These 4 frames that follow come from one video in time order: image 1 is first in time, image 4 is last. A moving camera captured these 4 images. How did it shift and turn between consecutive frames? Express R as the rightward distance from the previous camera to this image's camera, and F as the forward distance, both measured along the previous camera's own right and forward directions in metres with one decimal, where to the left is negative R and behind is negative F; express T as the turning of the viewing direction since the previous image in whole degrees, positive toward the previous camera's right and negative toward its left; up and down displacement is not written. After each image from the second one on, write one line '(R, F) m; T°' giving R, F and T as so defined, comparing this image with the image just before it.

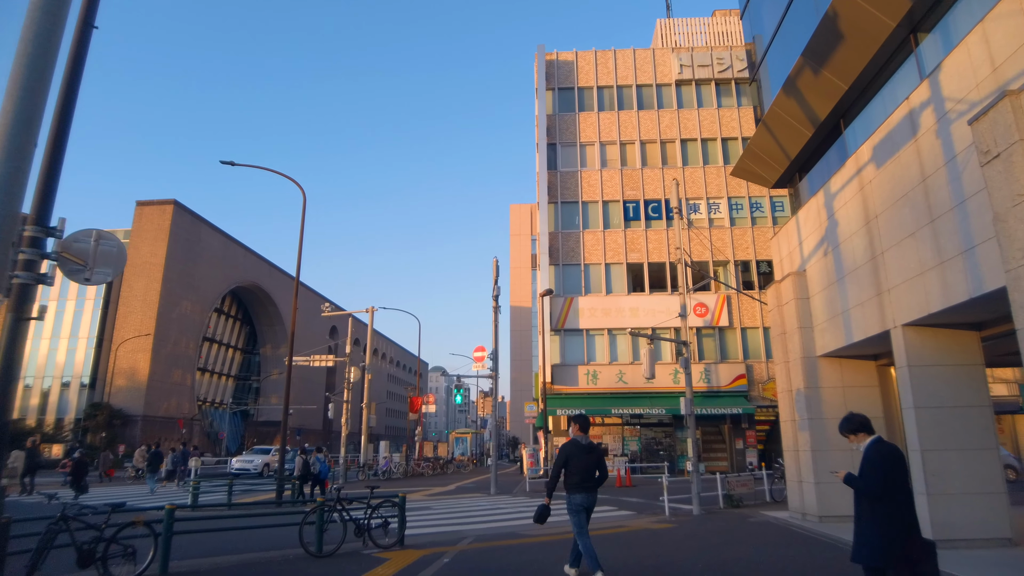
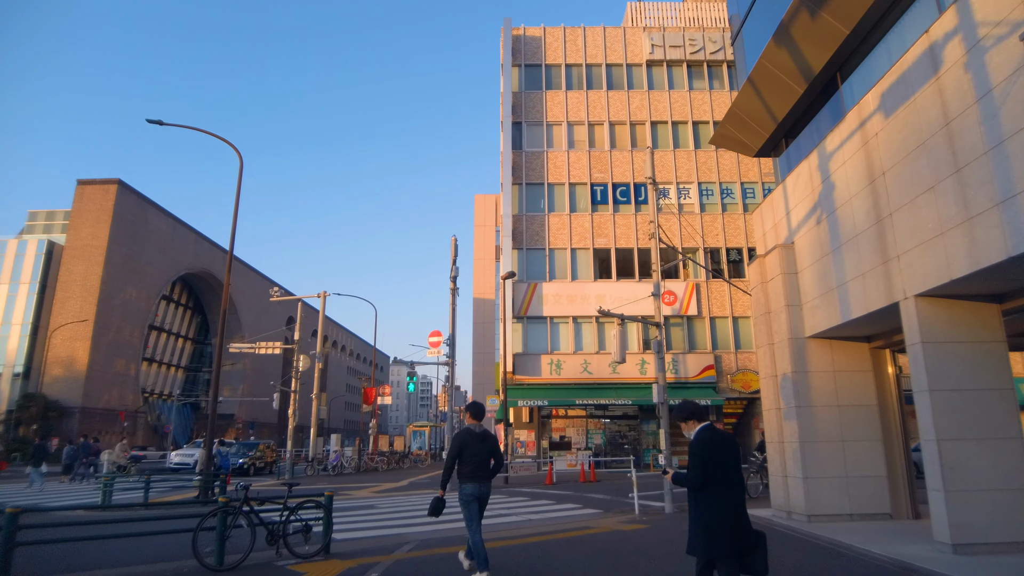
(+0.2, +1.6) m; +3°
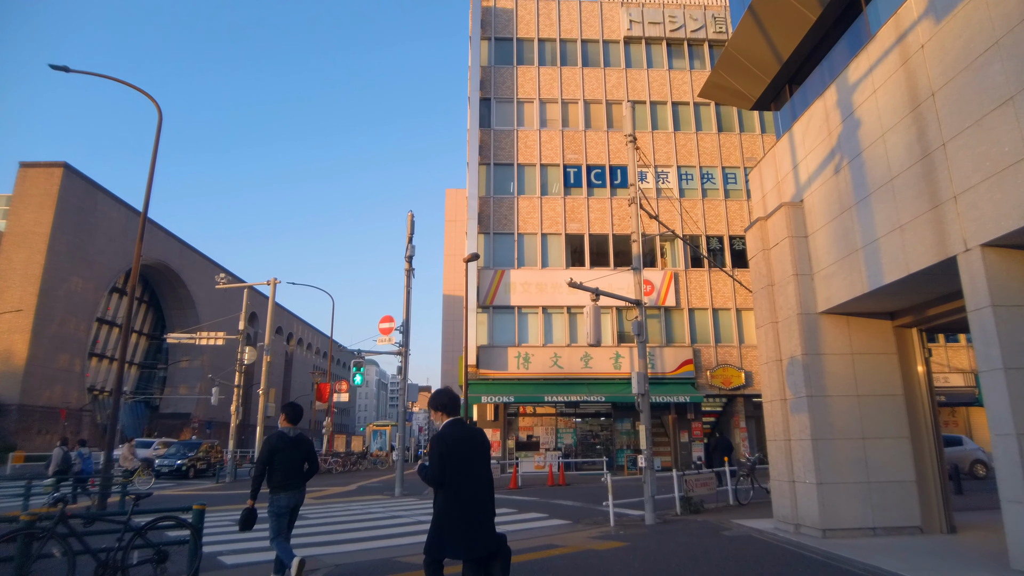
(+0.3, +2.2) m; +2°
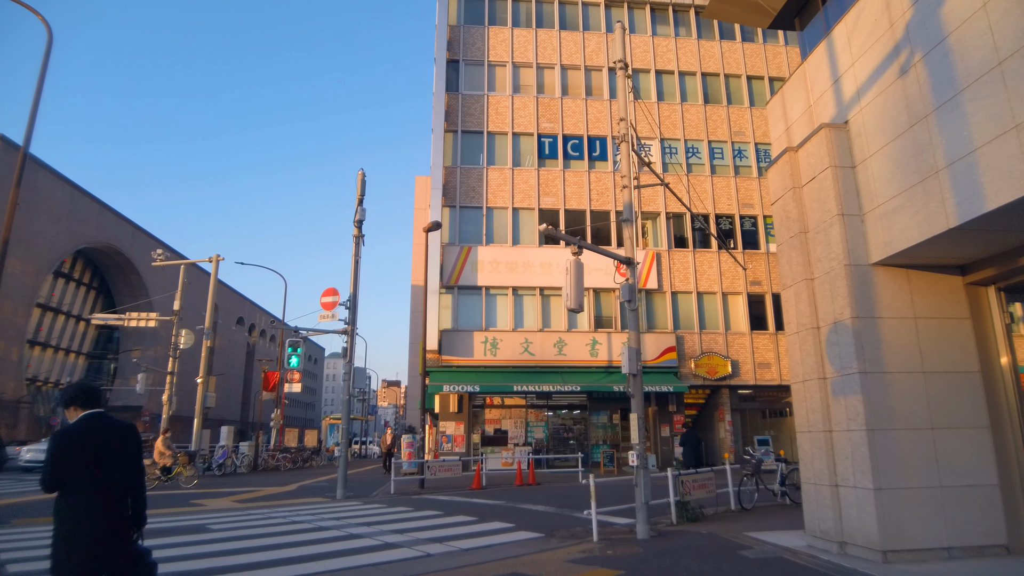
(+0.2, +2.5) m; +3°
